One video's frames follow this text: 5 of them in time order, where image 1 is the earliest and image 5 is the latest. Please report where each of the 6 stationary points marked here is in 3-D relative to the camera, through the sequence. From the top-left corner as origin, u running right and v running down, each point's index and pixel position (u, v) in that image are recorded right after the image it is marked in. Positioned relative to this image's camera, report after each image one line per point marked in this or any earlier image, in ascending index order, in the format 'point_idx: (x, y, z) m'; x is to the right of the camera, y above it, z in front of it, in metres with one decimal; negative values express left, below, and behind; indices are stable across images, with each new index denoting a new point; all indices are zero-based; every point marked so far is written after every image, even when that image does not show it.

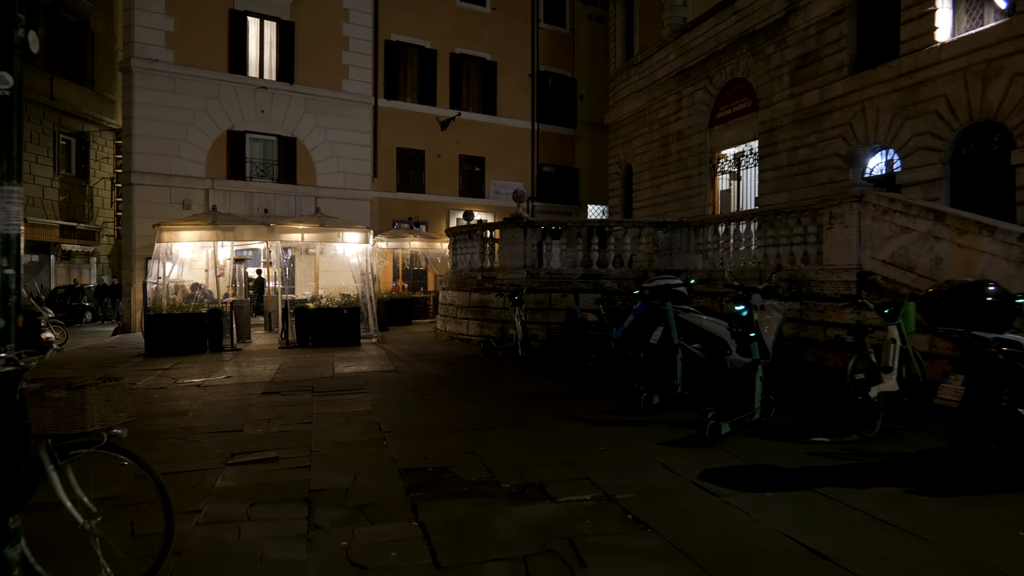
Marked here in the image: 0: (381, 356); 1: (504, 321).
0: (-2.2, -1.1, +10.5) m
1: (0.0, -0.6, +11.4) m
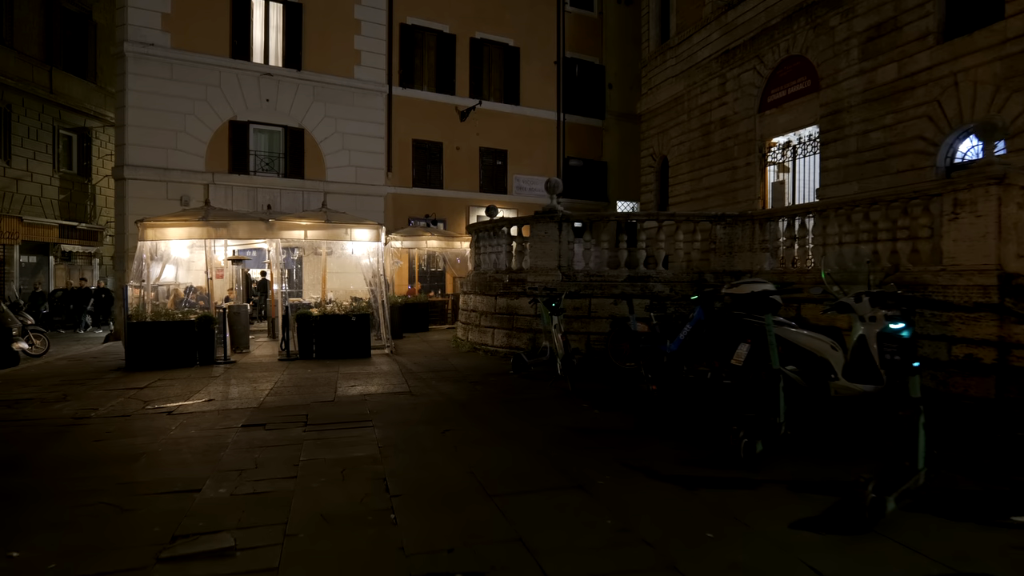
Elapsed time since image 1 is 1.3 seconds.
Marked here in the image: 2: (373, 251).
0: (-1.7, -1.2, +9.0) m
1: (+0.5, -0.7, +9.9) m
2: (-2.7, +0.7, +12.2) m
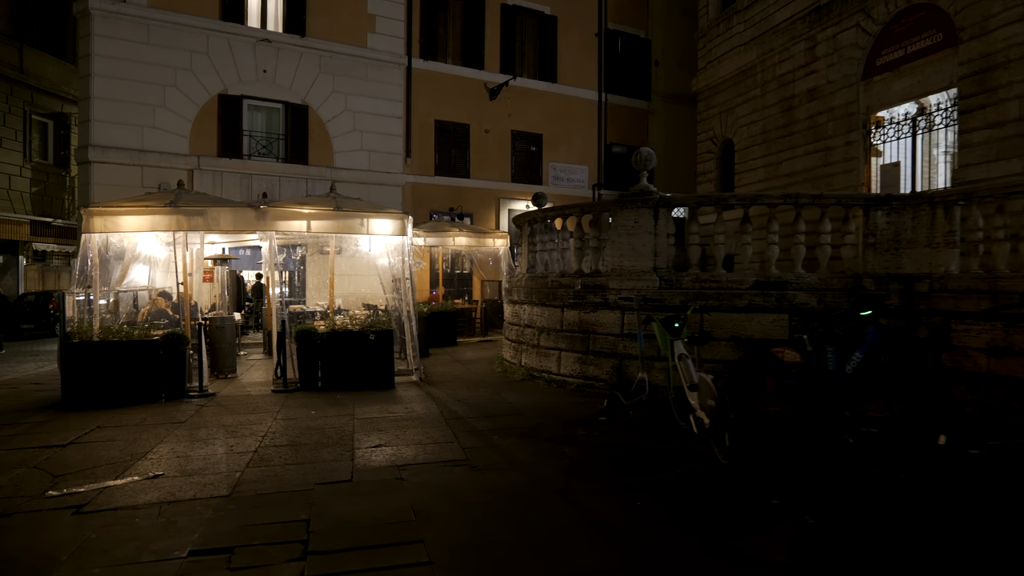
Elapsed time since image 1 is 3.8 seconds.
0: (-0.8, -1.3, +6.4) m
1: (+1.3, -0.8, +7.2) m
2: (-1.8, +0.6, +9.5) m
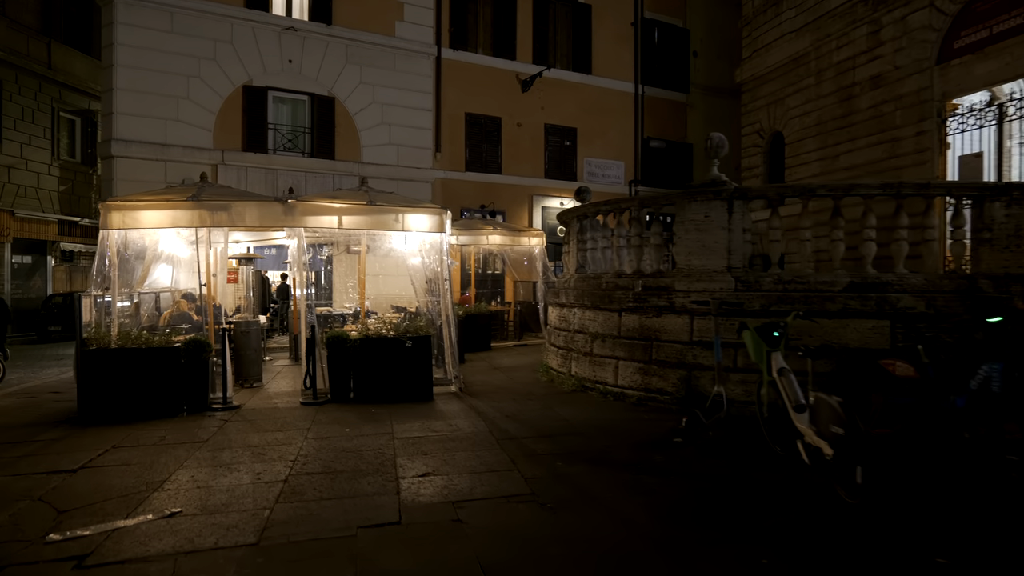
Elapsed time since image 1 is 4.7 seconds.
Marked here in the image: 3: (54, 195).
0: (-0.3, -1.3, +5.6) m
1: (+1.9, -0.8, +6.4) m
2: (-1.2, +0.6, +8.8) m
3: (-13.2, +2.7, +18.2) m
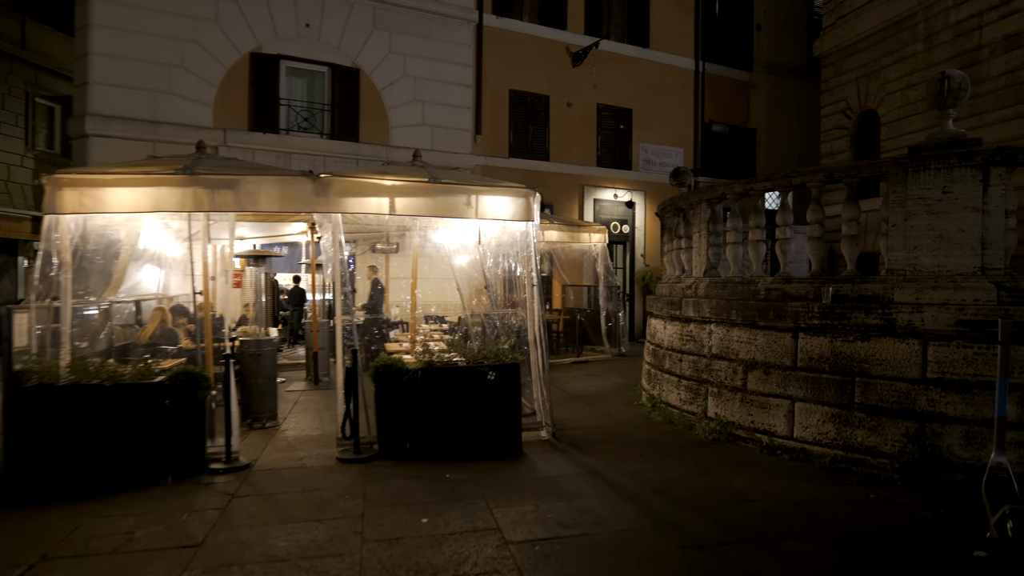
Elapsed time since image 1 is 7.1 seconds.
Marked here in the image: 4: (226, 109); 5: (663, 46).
0: (+0.7, -1.4, +3.5) m
1: (+2.9, -0.9, +4.3) m
2: (-0.1, +0.5, +6.7) m
3: (-12.2, +2.5, +16.0) m
4: (-4.7, +2.9, +10.4) m
5: (+3.5, +5.6, +14.7) m
